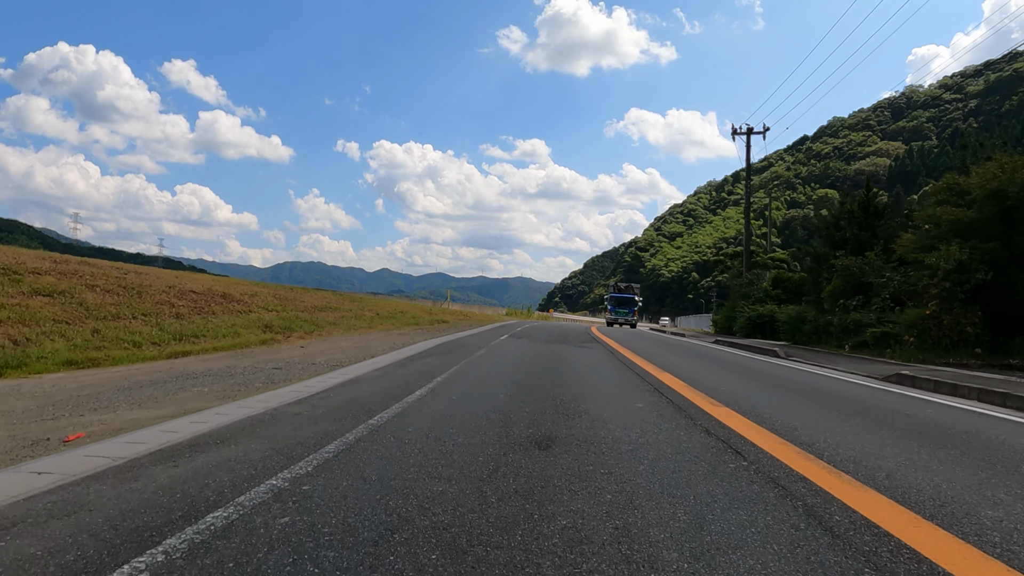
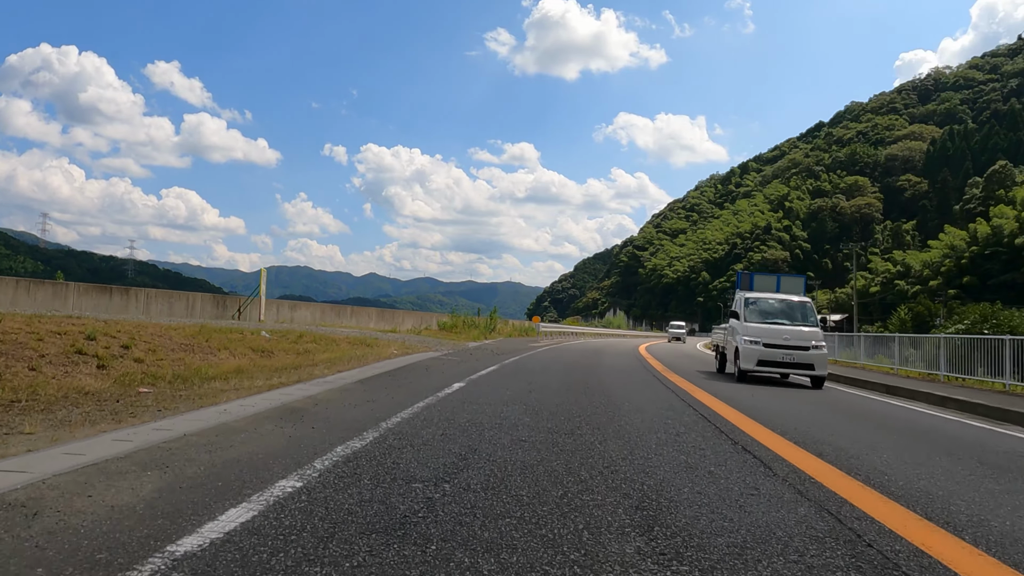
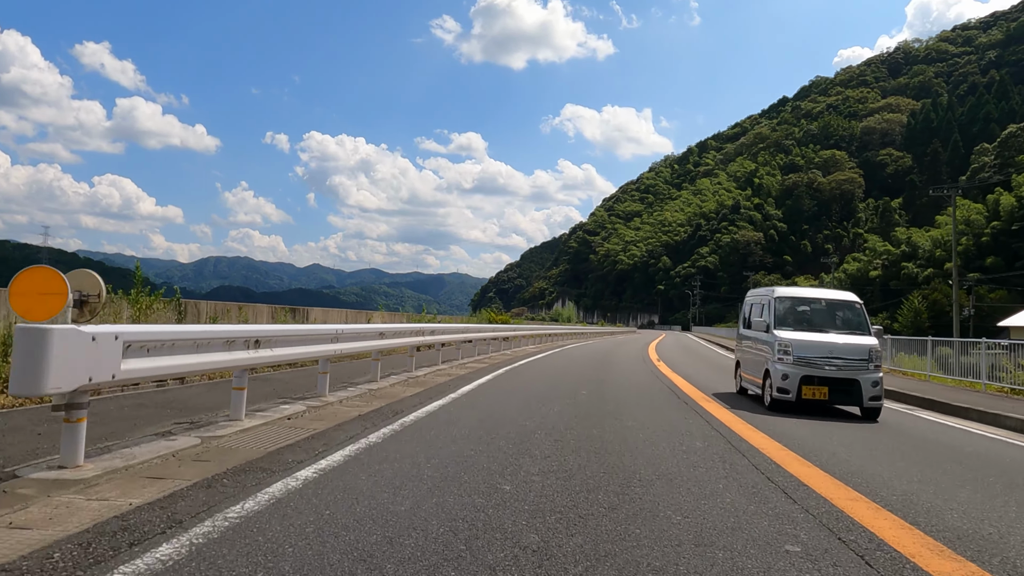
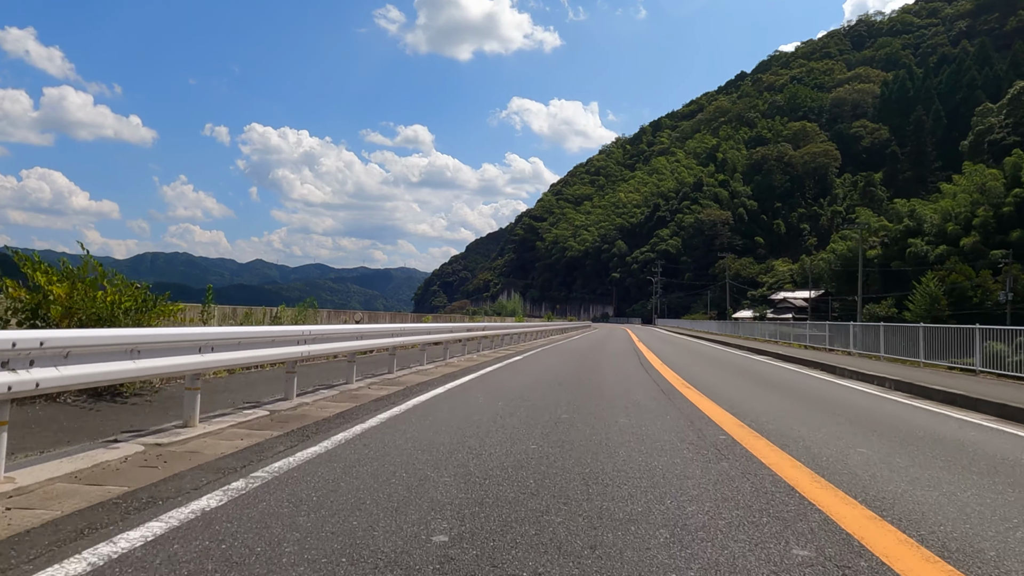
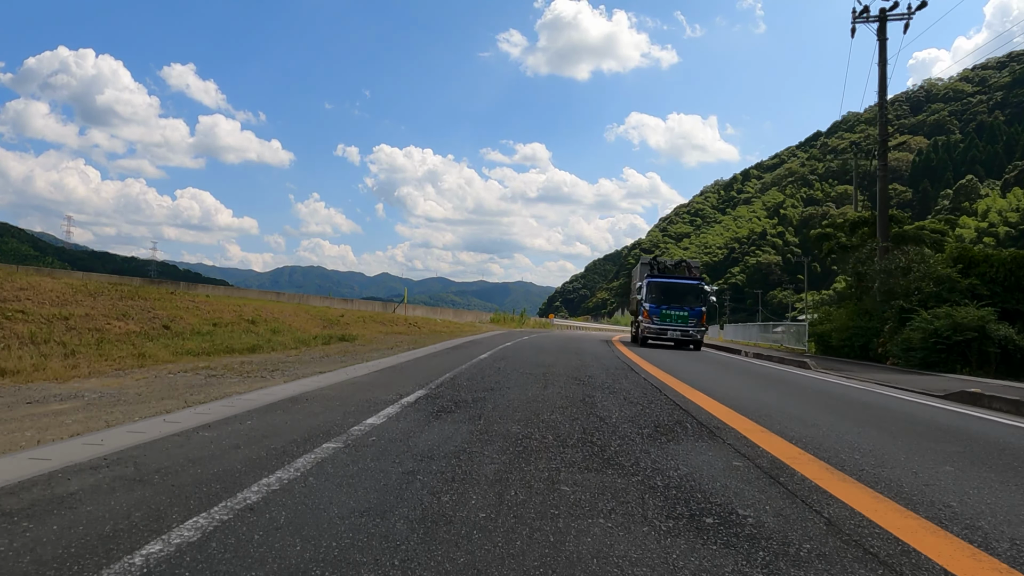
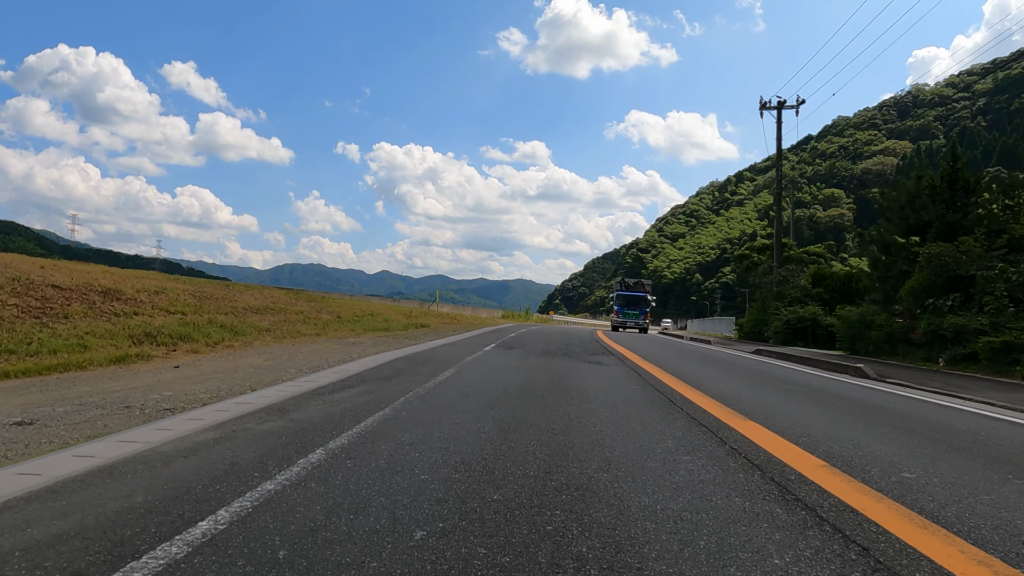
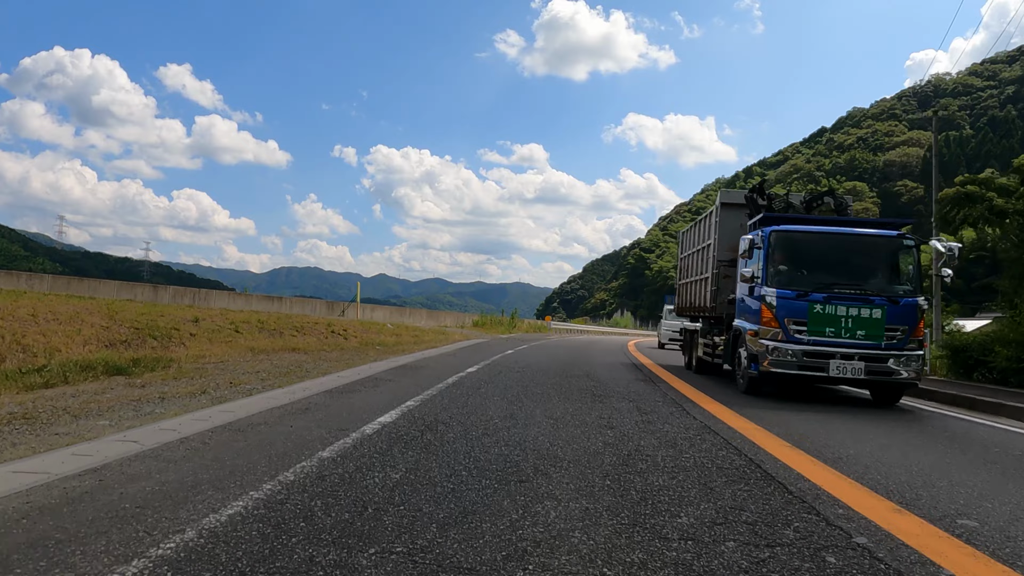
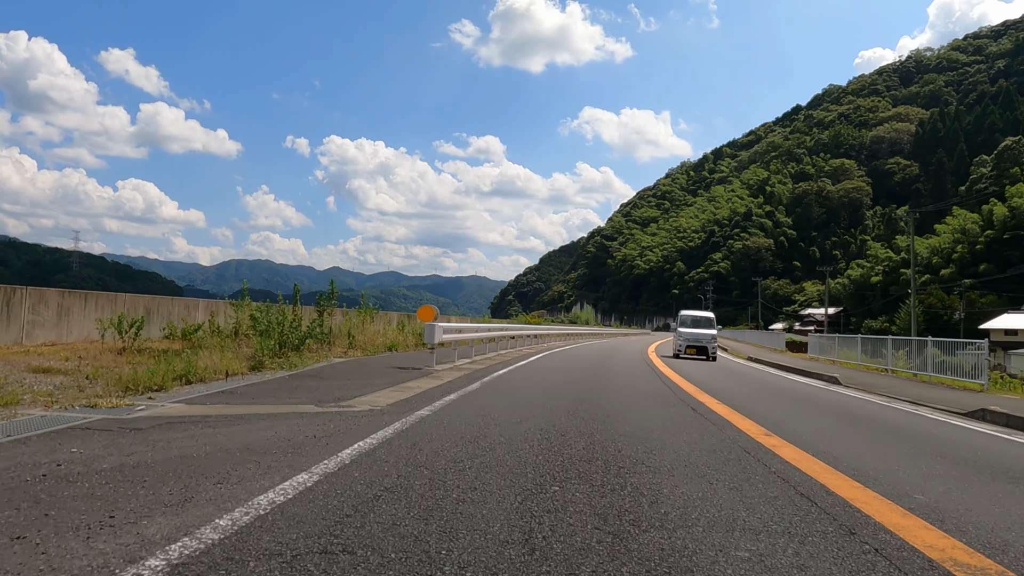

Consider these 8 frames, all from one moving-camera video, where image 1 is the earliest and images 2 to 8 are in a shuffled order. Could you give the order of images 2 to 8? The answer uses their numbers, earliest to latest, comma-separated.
6, 5, 7, 2, 8, 3, 4
